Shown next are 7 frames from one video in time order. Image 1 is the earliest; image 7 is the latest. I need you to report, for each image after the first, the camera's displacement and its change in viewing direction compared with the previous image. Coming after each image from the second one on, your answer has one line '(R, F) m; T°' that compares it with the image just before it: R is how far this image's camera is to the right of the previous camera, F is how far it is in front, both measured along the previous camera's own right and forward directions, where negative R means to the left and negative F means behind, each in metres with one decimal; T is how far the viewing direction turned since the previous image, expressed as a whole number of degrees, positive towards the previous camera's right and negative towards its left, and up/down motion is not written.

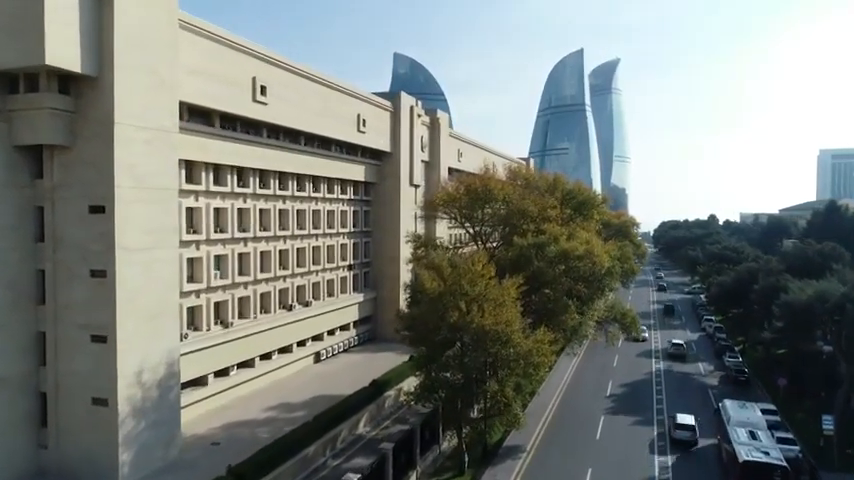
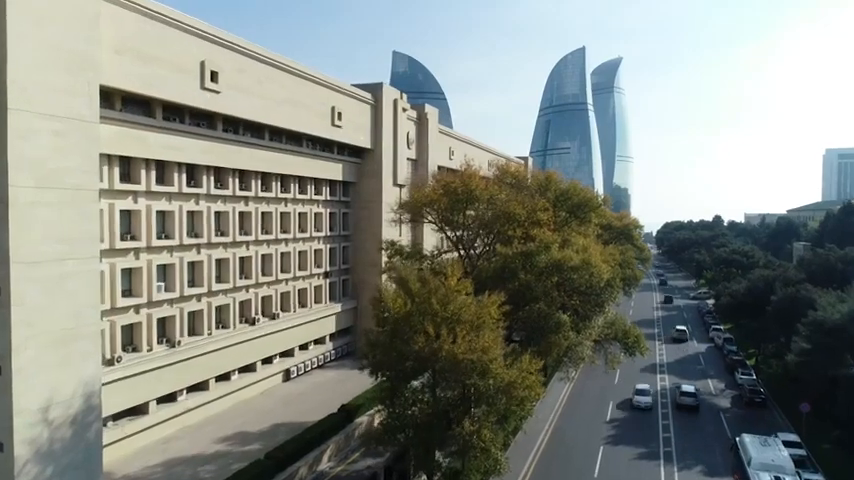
(+0.8, +2.5) m; 0°
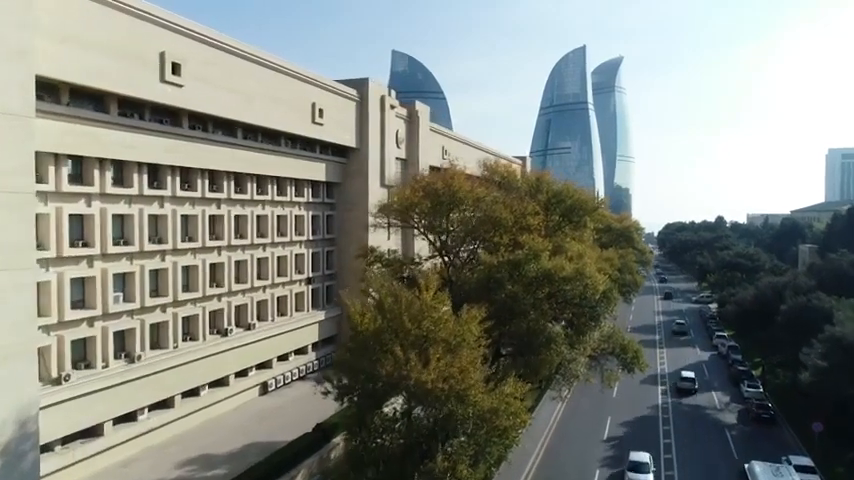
(+0.5, +1.4) m; 0°
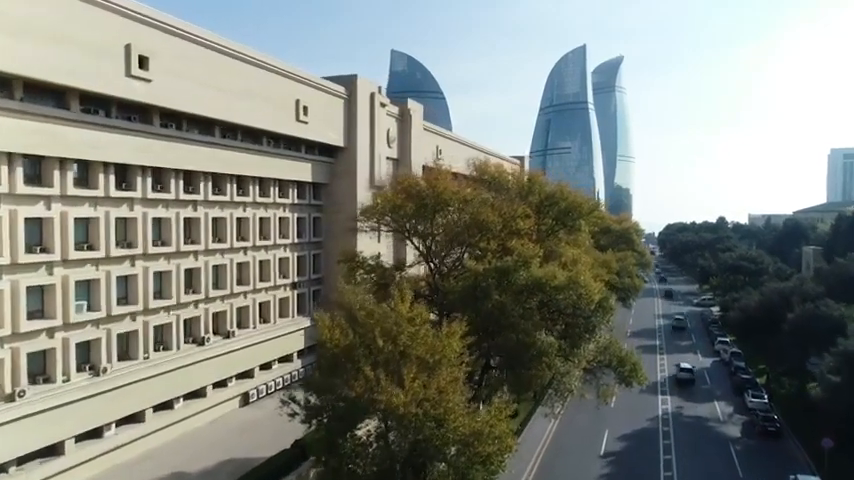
(+0.4, +1.0) m; 0°
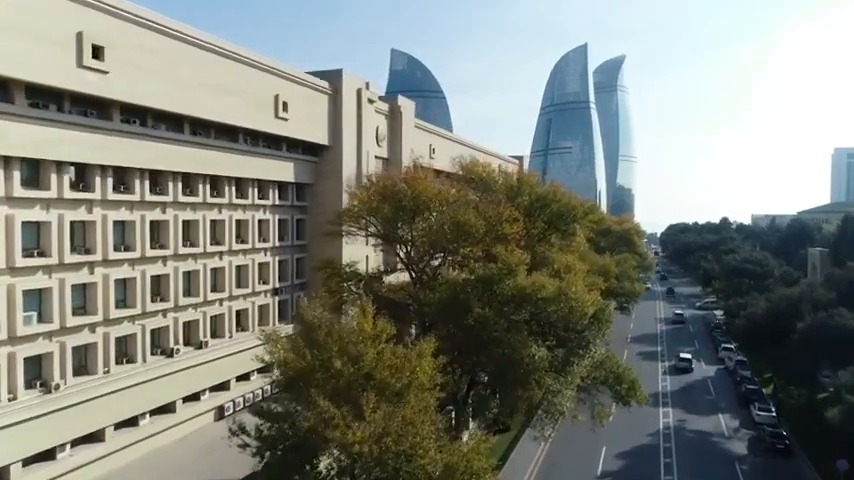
(+0.5, +1.2) m; 0°
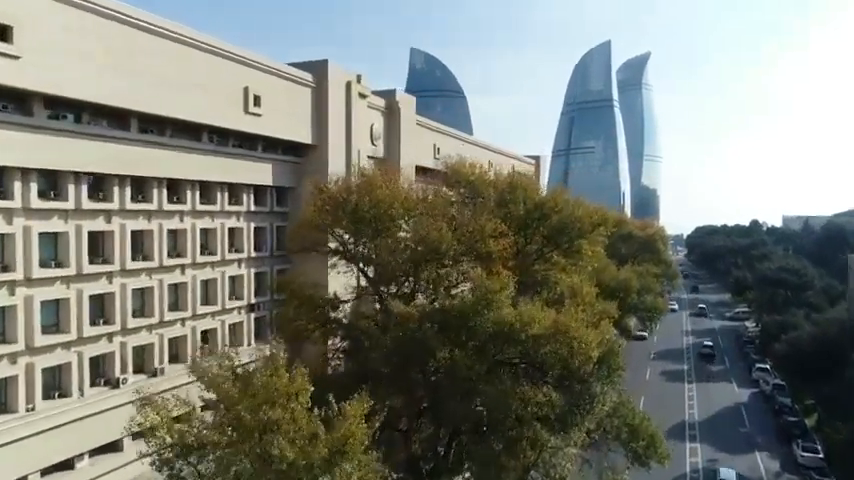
(+0.9, +2.6) m; -2°
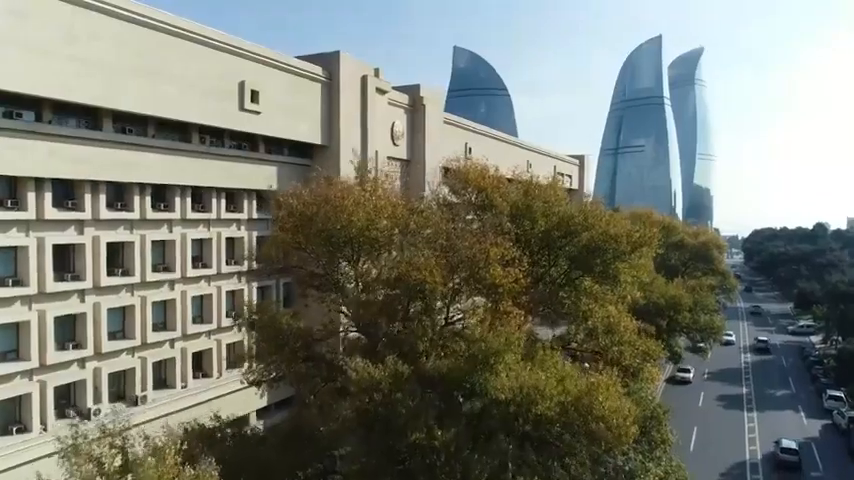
(+0.7, +2.2) m; -4°
